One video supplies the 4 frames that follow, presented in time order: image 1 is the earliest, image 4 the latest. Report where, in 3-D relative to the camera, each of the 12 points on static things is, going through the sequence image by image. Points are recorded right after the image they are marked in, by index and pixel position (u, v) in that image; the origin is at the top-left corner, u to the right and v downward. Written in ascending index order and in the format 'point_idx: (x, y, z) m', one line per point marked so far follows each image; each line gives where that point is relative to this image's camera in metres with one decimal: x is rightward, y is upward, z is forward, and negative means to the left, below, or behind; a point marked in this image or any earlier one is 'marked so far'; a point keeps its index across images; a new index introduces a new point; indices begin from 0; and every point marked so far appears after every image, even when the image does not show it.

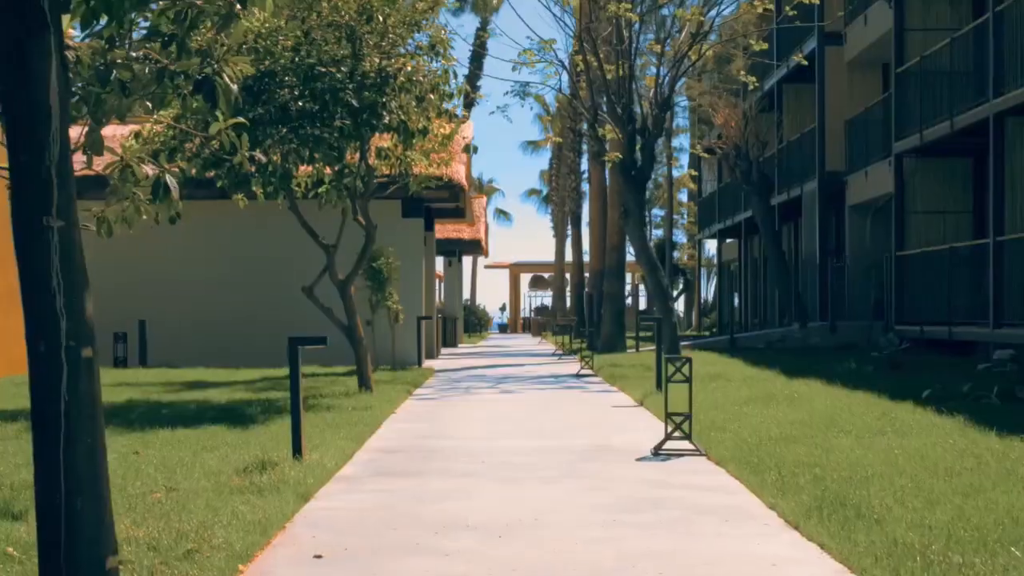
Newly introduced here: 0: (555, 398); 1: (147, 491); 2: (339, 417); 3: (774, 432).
0: (+0.6, -1.7, +16.7) m
1: (-2.7, -1.5, +8.1) m
2: (-2.1, -1.5, +13.2) m
3: (+2.6, -1.4, +11.0) m
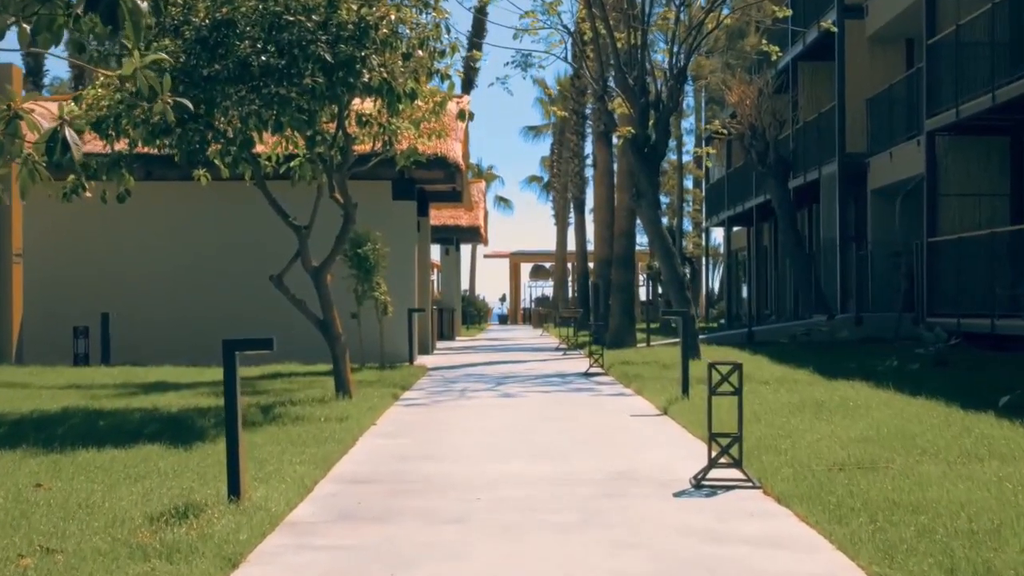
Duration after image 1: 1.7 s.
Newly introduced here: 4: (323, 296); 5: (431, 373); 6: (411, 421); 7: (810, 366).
0: (+0.7, -1.5, +14.5) m
1: (-2.7, -1.4, +5.9) m
2: (-2.0, -1.4, +11.0) m
3: (+2.6, -1.3, +8.8) m
4: (-2.3, -0.1, +13.6) m
5: (-1.4, -1.5, +19.5) m
6: (-1.1, -1.5, +12.4) m
7: (+4.9, -1.3, +18.3) m
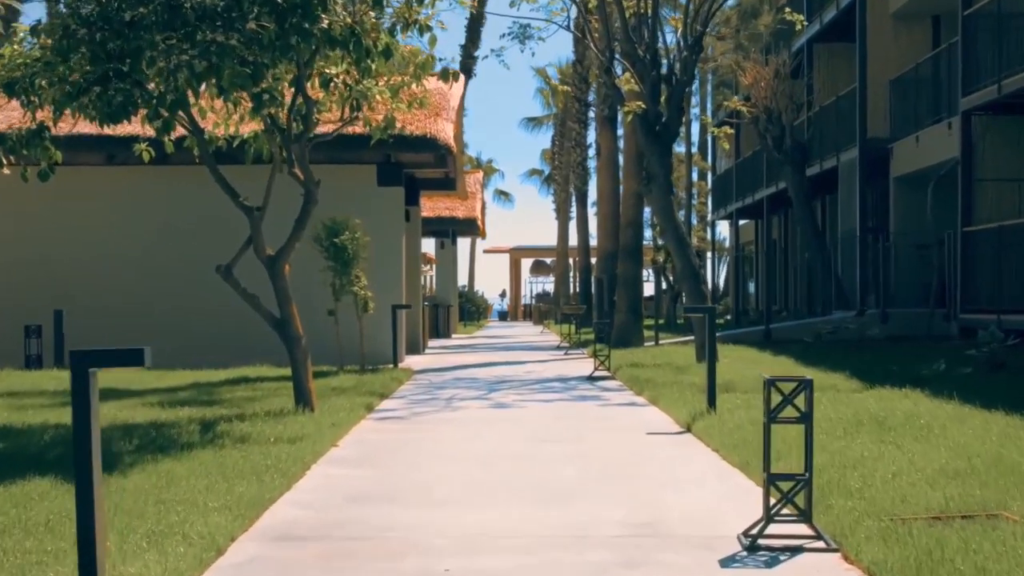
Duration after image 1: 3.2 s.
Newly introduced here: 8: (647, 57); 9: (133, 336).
0: (+0.6, -1.4, +12.4) m
1: (-2.7, -1.4, +3.8) m
2: (-2.1, -1.4, +8.9) m
3: (+2.5, -1.3, +6.6) m
4: (-2.4, 0.0, +11.5) m
5: (-1.5, -1.4, +17.3) m
6: (-1.2, -1.4, +10.3) m
7: (+4.9, -1.2, +16.1) m
8: (+2.5, +4.2, +20.1) m
9: (-6.7, -0.8, +19.6) m
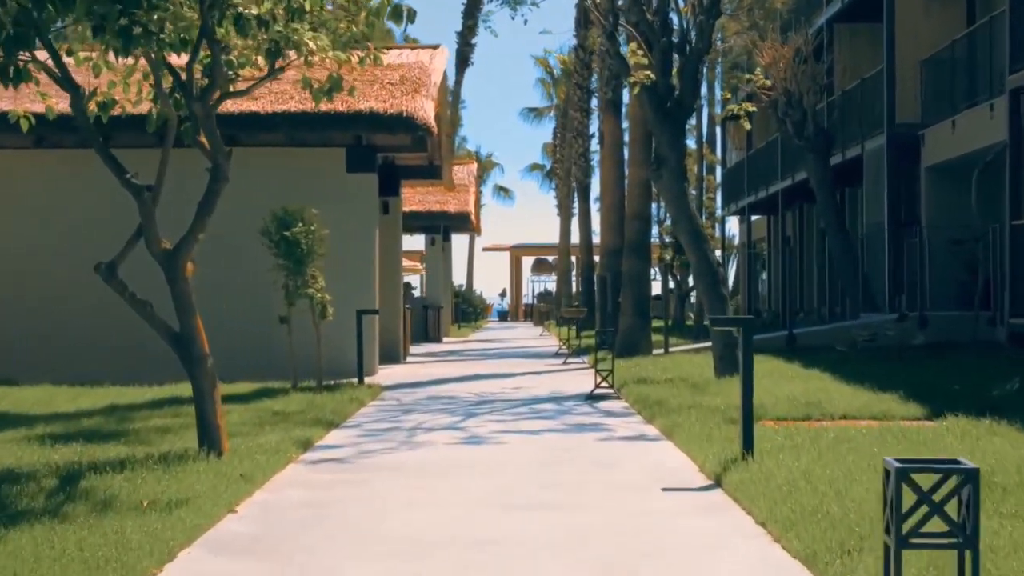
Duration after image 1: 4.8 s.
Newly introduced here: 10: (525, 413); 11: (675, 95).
0: (+0.4, -1.5, +9.6) m
1: (-3.0, -1.4, +1.1) m
2: (-2.4, -1.4, +6.2) m
3: (+2.3, -1.3, +3.9) m
4: (-2.6, -0.1, +8.8) m
5: (-1.7, -1.4, +14.6) m
6: (-1.4, -1.5, +7.6) m
7: (+4.7, -1.2, +13.4) m
8: (+2.3, +4.2, +17.3) m
9: (-6.9, -0.9, +16.9) m
10: (+0.2, -1.4, +12.8) m
11: (+2.5, +3.0, +17.3) m
